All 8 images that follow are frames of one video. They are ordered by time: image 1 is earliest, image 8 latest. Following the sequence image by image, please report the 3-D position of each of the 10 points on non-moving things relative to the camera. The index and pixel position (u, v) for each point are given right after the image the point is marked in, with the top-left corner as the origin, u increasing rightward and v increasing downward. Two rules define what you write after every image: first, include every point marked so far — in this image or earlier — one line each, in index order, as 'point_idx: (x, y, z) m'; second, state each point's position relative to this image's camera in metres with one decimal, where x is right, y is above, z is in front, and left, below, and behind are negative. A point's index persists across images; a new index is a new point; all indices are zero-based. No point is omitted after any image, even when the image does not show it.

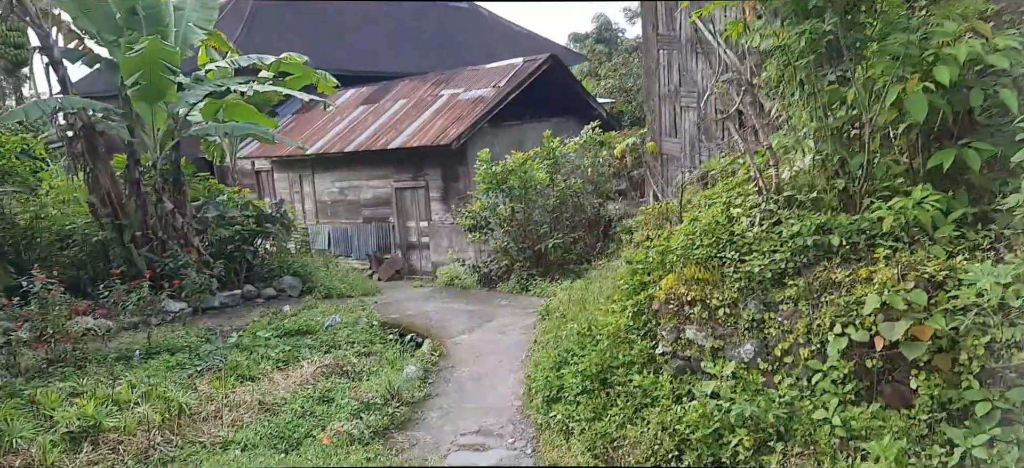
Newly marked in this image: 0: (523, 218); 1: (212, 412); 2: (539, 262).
0: (+0.2, +0.2, +11.5) m
1: (-2.1, -1.2, +6.2) m
2: (+0.3, -0.4, +11.4) m
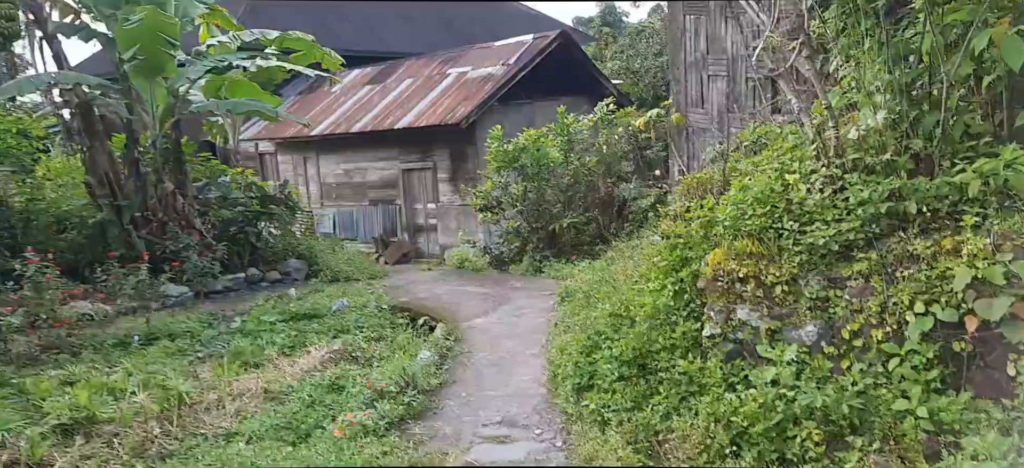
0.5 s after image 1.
0: (+0.3, +0.5, +11.0) m
1: (-1.9, -1.1, +5.8) m
2: (+0.5, -0.1, +11.0) m
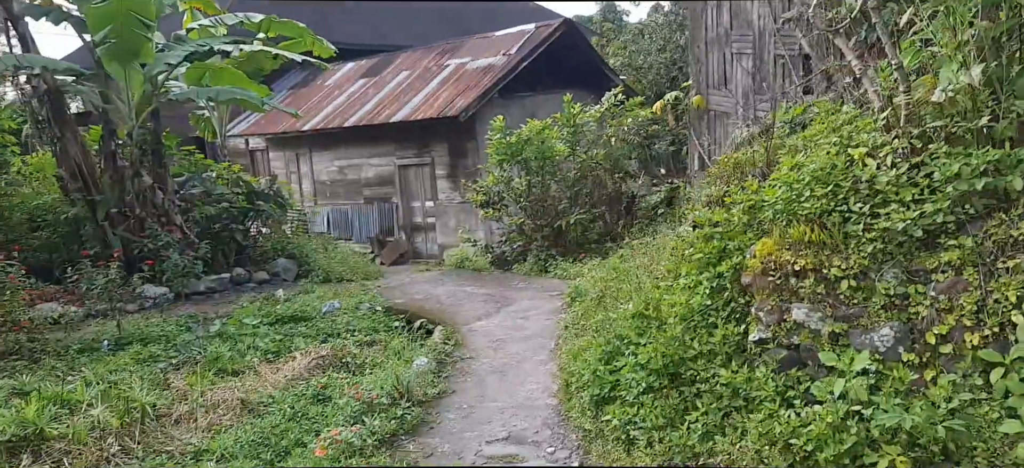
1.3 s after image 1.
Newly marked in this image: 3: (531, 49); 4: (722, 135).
0: (+0.3, +0.5, +10.4) m
1: (-1.9, -1.0, +5.2) m
2: (+0.5, -0.1, +10.4) m
3: (+0.3, +2.6, +13.0) m
4: (+1.9, +0.9, +7.9) m
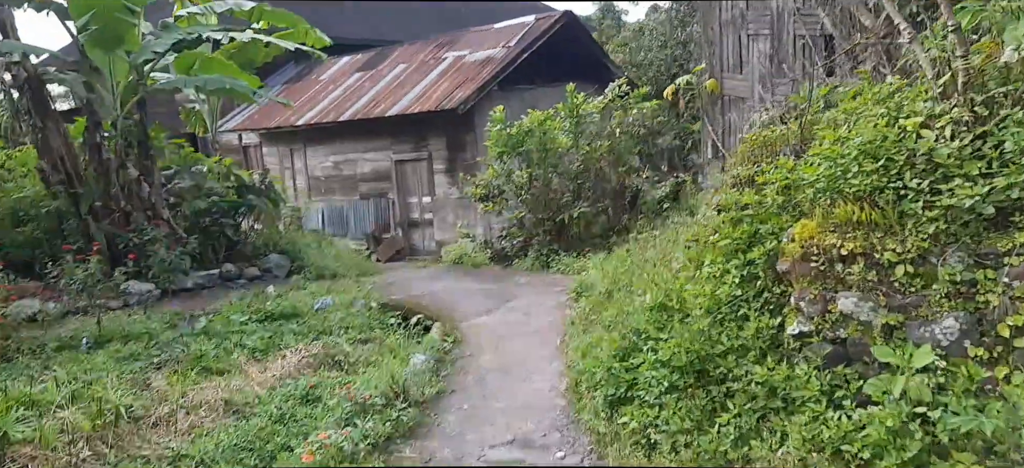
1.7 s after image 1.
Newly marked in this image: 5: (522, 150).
0: (+0.3, +0.6, +10.1) m
1: (-1.9, -1.0, +4.8) m
2: (+0.5, 0.0, +10.1) m
3: (+0.3, +2.7, +12.7) m
4: (+2.0, +0.9, +7.6) m
5: (+0.1, +0.9, +10.1) m
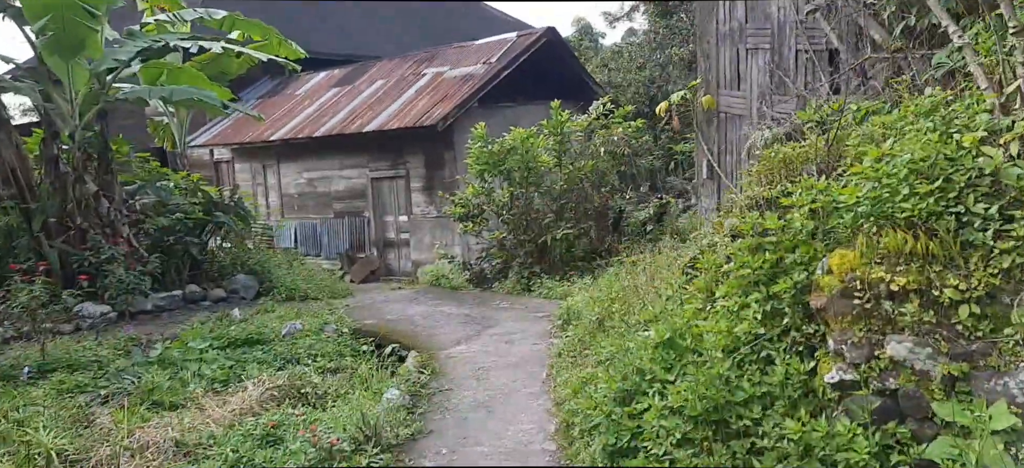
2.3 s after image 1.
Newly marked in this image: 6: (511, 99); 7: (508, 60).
0: (+0.1, +0.3, +9.7) m
1: (-1.9, -1.1, +4.3) m
2: (+0.3, -0.3, +9.7) m
3: (0.0, +2.4, +12.3) m
4: (+1.8, +0.7, +7.2) m
5: (-0.1, +0.7, +9.7) m
6: (0.0, +1.9, +12.9) m
7: (0.0, +2.4, +12.3) m
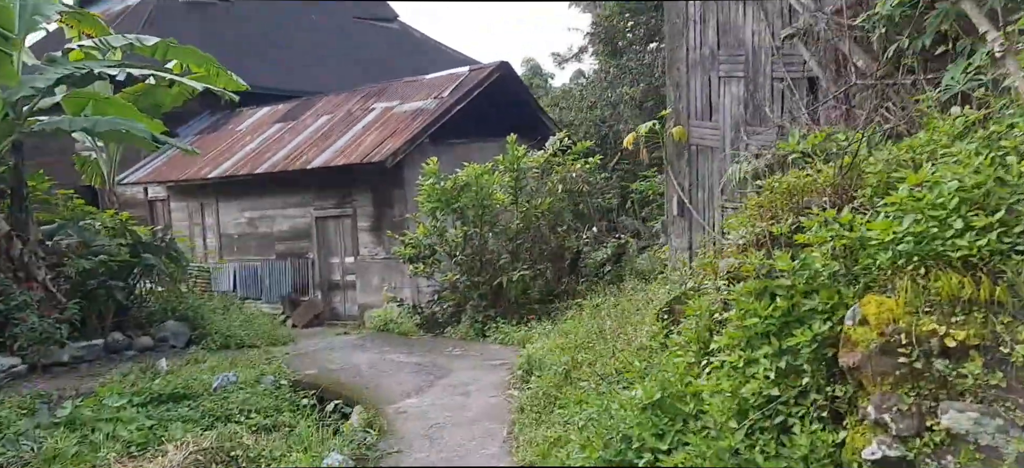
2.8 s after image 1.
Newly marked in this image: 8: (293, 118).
0: (-0.4, -0.1, +9.2) m
1: (-2.1, -1.3, +3.7) m
2: (-0.2, -0.7, +9.2) m
3: (-0.6, +1.9, +11.9) m
4: (+1.5, +0.4, +6.8) m
5: (-0.6, +0.3, +9.2) m
6: (-0.7, +1.4, +12.4) m
7: (-0.7, +1.8, +11.9) m
8: (-3.5, +1.8, +14.3) m
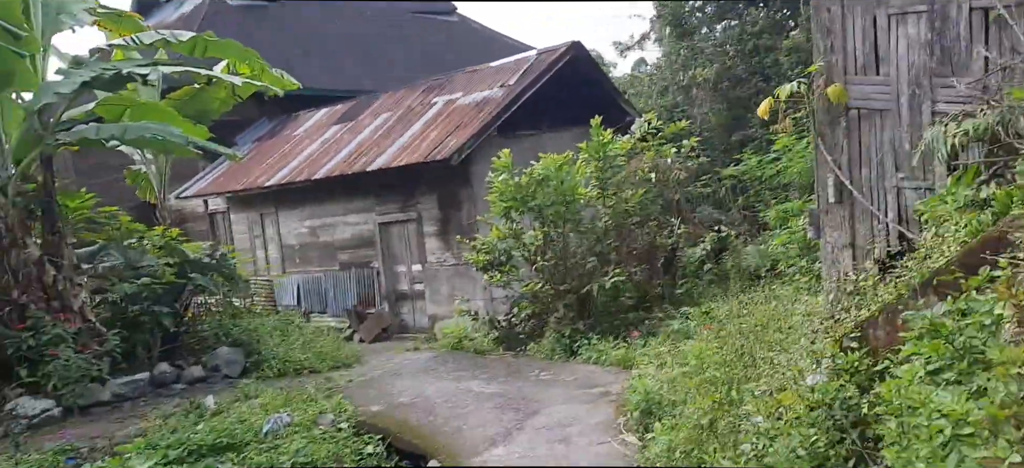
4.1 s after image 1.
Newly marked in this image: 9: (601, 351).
0: (+0.4, -0.1, +8.1) m
1: (-1.7, -1.4, +2.7) m
2: (+0.6, -0.7, +8.0) m
3: (+0.3, +1.9, +10.8) m
4: (+2.0, +0.5, +5.6) m
5: (+0.2, +0.3, +8.1) m
6: (+0.2, +1.4, +11.3) m
7: (+0.2, +1.8, +10.8) m
8: (-2.4, +1.7, +13.4) m
9: (+0.7, -0.9, +6.7) m
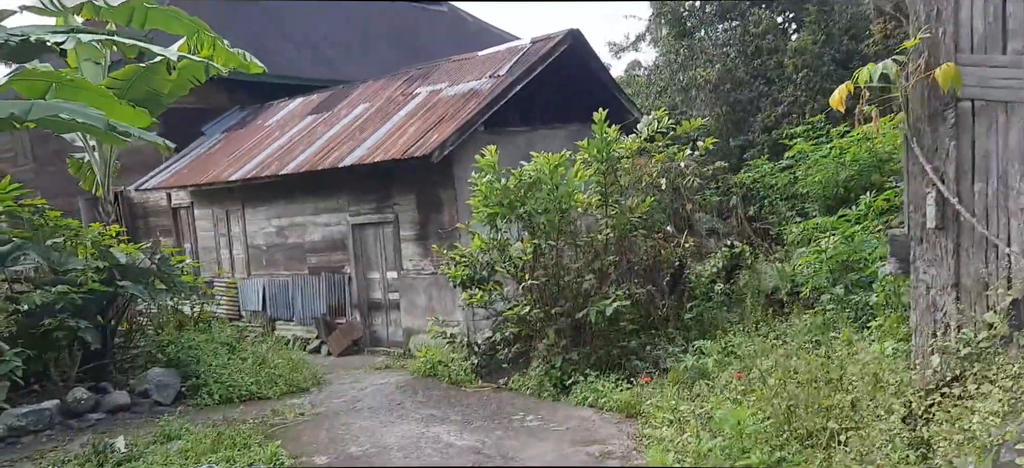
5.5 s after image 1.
0: (+0.3, -0.2, +7.0) m
1: (-1.8, -1.4, +1.6) m
2: (+0.5, -0.8, +6.9) m
3: (+0.2, +1.8, +9.6) m
4: (+2.0, +0.3, +4.5) m
5: (+0.1, +0.2, +7.0) m
6: (+0.1, +1.3, +10.2) m
7: (+0.1, +1.7, +9.6) m
8: (-2.5, +1.7, +12.3) m
9: (+0.6, -1.0, +5.6) m
